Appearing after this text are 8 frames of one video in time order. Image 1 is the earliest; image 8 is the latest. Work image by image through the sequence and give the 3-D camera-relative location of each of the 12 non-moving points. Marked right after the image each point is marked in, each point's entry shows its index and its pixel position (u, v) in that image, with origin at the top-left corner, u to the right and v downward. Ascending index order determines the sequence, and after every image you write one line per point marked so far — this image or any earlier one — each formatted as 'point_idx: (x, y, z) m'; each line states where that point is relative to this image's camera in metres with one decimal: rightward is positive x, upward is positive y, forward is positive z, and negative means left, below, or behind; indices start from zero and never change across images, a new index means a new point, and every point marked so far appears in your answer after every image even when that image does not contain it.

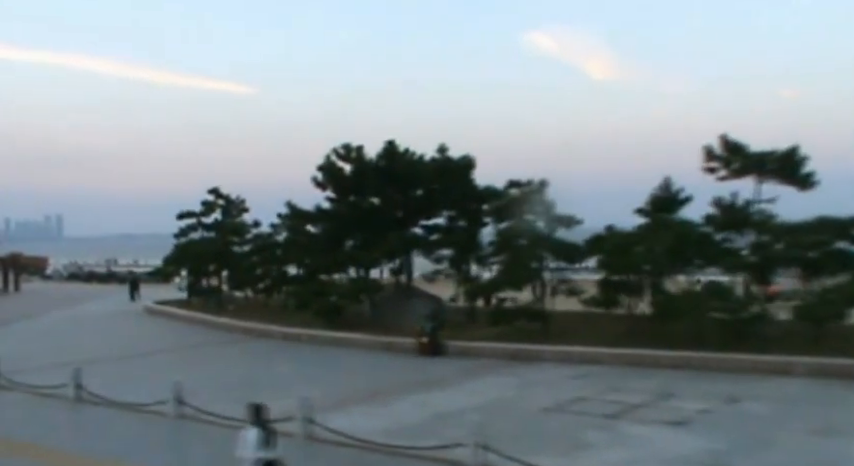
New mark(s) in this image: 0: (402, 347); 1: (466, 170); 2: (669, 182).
0: (-0.5, -2.2, +15.8) m
1: (+1.0, +1.4, +17.8) m
2: (+4.6, +1.0, +15.6) m
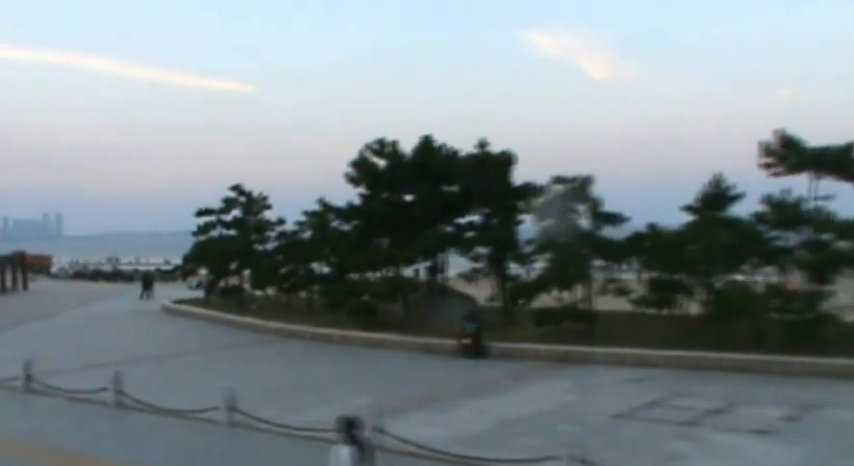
0: (+0.3, -2.1, +15.2) m
1: (+1.8, +1.4, +17.3) m
2: (+5.3, +1.0, +15.0) m
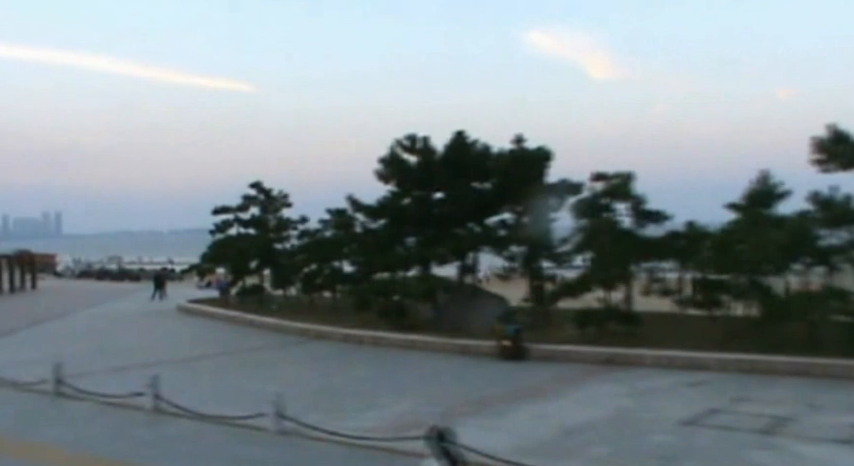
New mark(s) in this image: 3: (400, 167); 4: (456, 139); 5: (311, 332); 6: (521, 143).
0: (+1.0, -2.1, +14.7) m
1: (+2.4, +1.5, +16.8) m
2: (+6.0, +1.0, +14.5) m
3: (-0.5, +1.4, +17.3) m
4: (+0.6, +1.9, +16.8) m
5: (-2.5, -2.2, +18.1) m
6: (+1.8, +1.7, +15.9) m
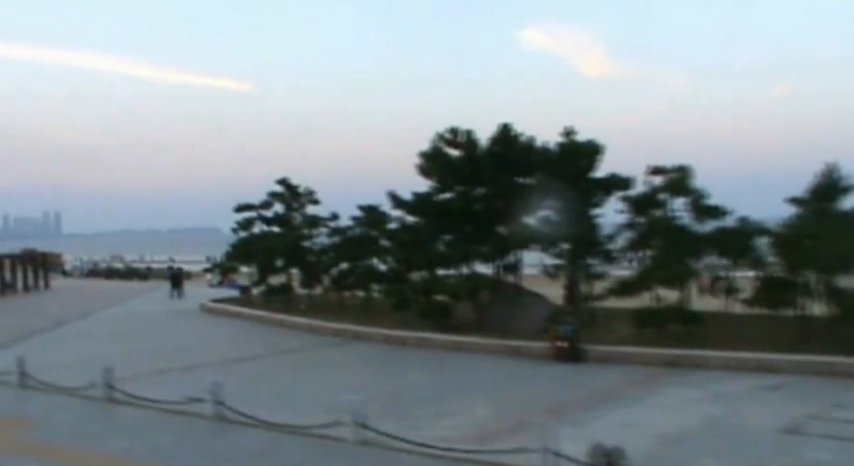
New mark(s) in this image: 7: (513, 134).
0: (+1.8, -2.0, +14.2) m
1: (+3.3, +1.5, +16.2) m
2: (+6.8, +1.1, +13.9) m
3: (+0.3, +1.4, +16.7) m
4: (+1.5, +2.0, +16.2) m
5: (-1.6, -2.1, +17.5) m
6: (+2.7, +1.8, +15.4) m
7: (+1.7, +2.0, +16.4) m
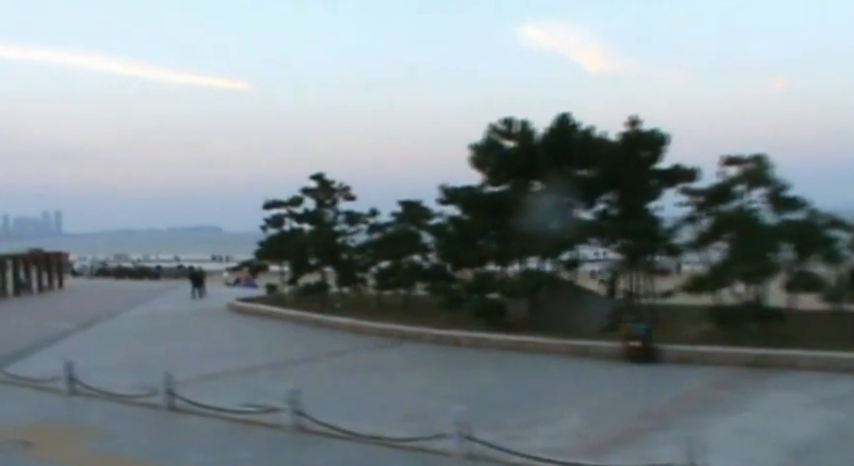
0: (+2.9, -1.9, +13.5) m
1: (+4.3, +1.6, +15.5) m
2: (+7.9, +1.2, +13.2) m
3: (+1.4, +1.5, +16.0) m
4: (+2.5, +2.1, +15.5) m
5: (-0.6, -2.0, +16.8) m
6: (+3.7, +1.9, +14.6) m
7: (+2.7, +2.1, +15.7) m
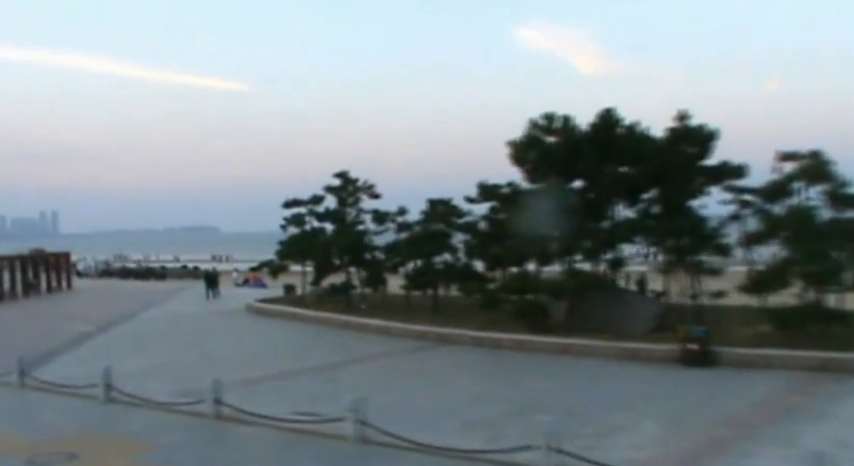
0: (+3.6, -1.9, +13.0) m
1: (+5.0, +1.7, +15.0) m
2: (+8.6, +1.3, +12.7) m
3: (+2.1, +1.6, +15.5) m
4: (+3.2, +2.1, +15.0) m
5: (+0.1, -2.0, +16.3) m
6: (+4.4, +1.9, +14.1) m
7: (+3.5, +2.1, +15.2) m
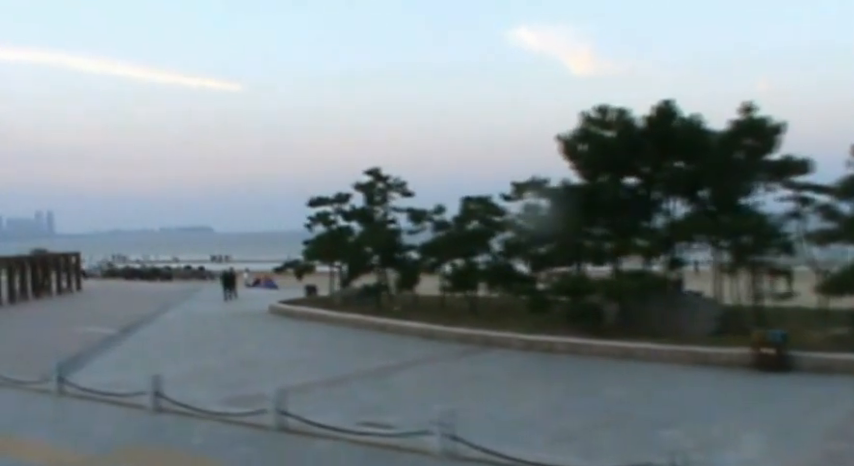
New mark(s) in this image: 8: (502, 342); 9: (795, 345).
0: (+4.5, -1.9, +12.3) m
1: (+5.9, +1.7, +14.3) m
2: (+9.4, +1.3, +12.1) m
3: (+2.9, +1.6, +14.9) m
4: (+4.0, +2.2, +14.3) m
5: (+1.0, -2.0, +15.6) m
6: (+5.3, +2.0, +13.5) m
7: (+4.3, +2.1, +14.5) m
8: (+1.4, -2.0, +15.2) m
9: (+5.5, -1.7, +12.3) m
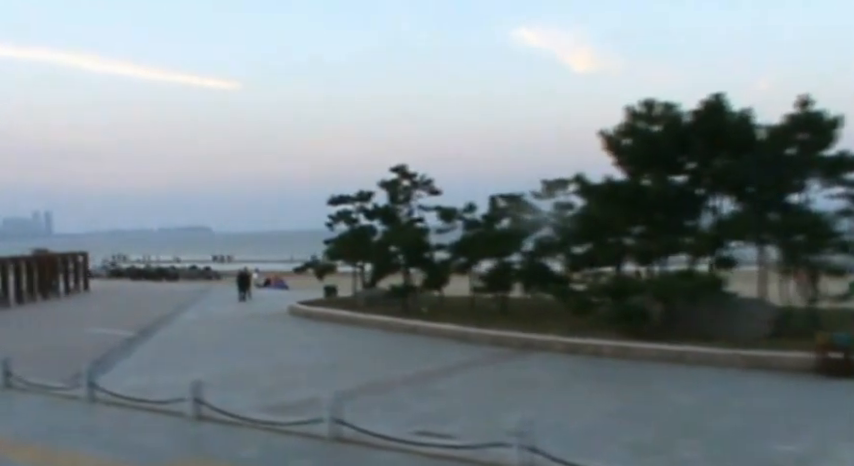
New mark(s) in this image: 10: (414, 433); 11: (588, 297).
0: (+5.1, -1.9, +11.8) m
1: (+6.5, +1.7, +13.8) m
2: (+10.1, +1.3, +11.5) m
3: (+3.6, +1.6, +14.3) m
4: (+4.7, +2.2, +13.8) m
5: (+1.7, -2.0, +15.1) m
6: (+6.0, +2.0, +12.9) m
7: (+5.0, +2.2, +14.0) m
8: (+2.1, -2.0, +14.7) m
9: (+6.2, -1.6, +11.8) m
10: (-0.2, -2.1, +8.6) m
11: (+2.9, -1.2, +14.8) m
